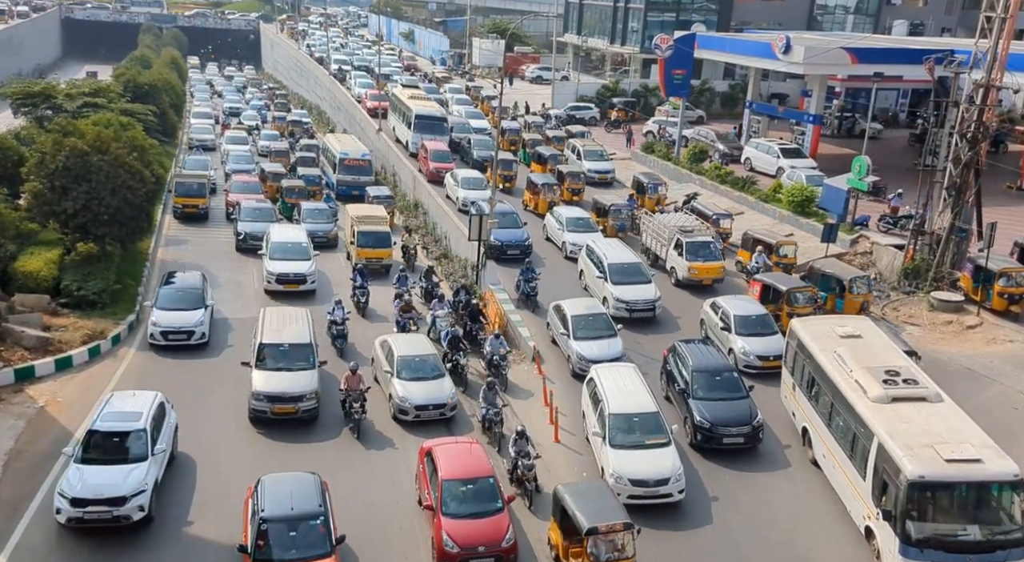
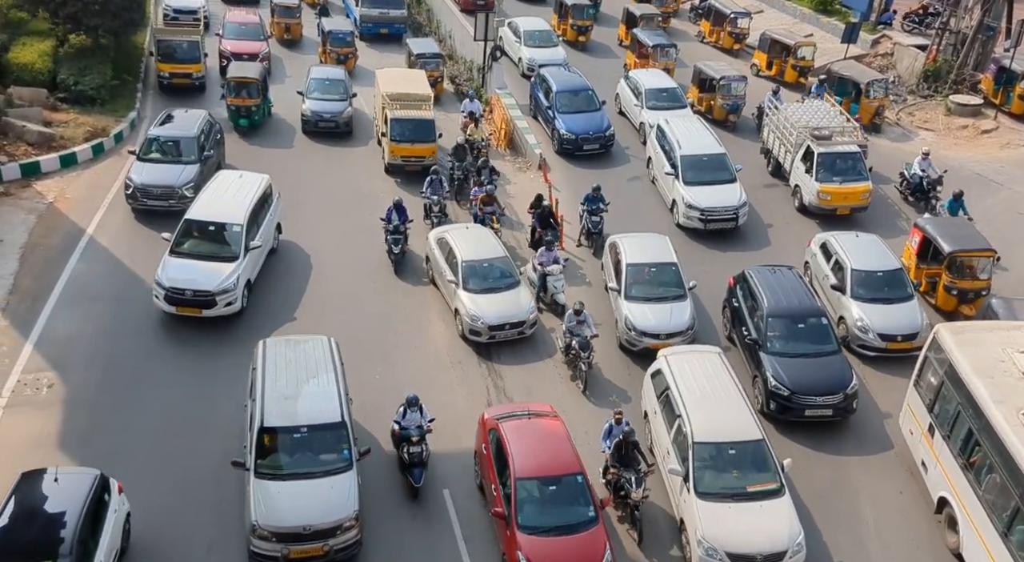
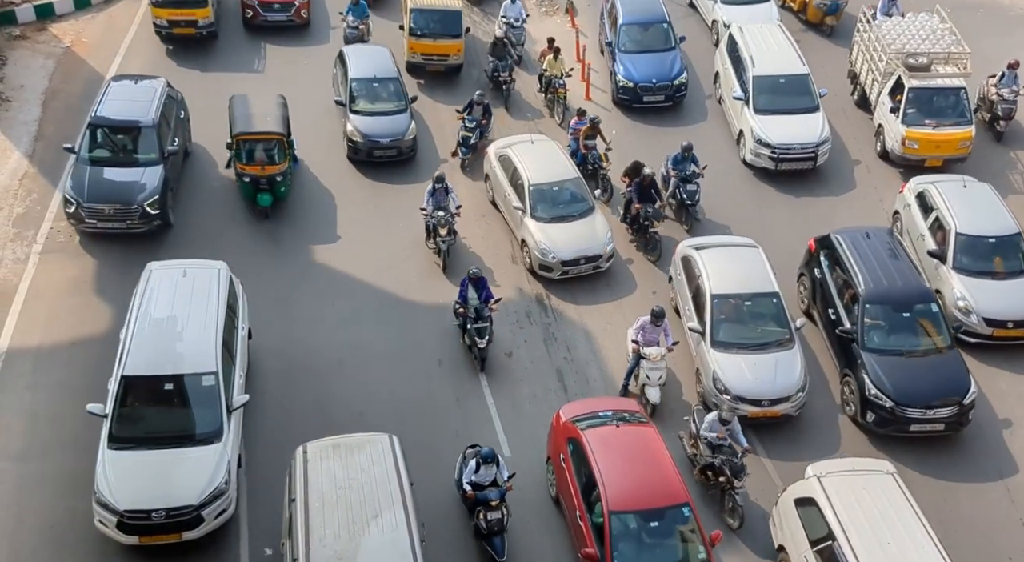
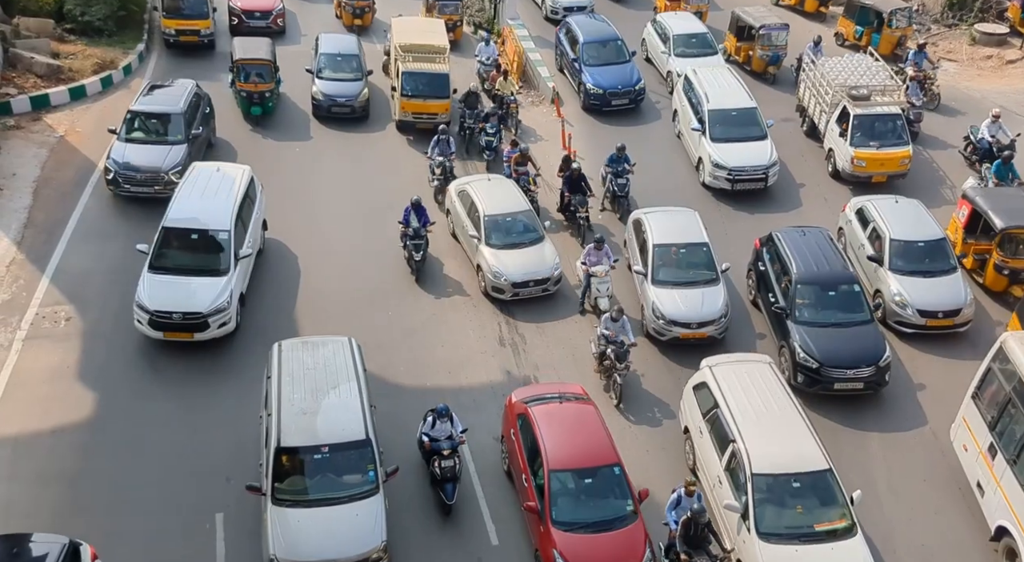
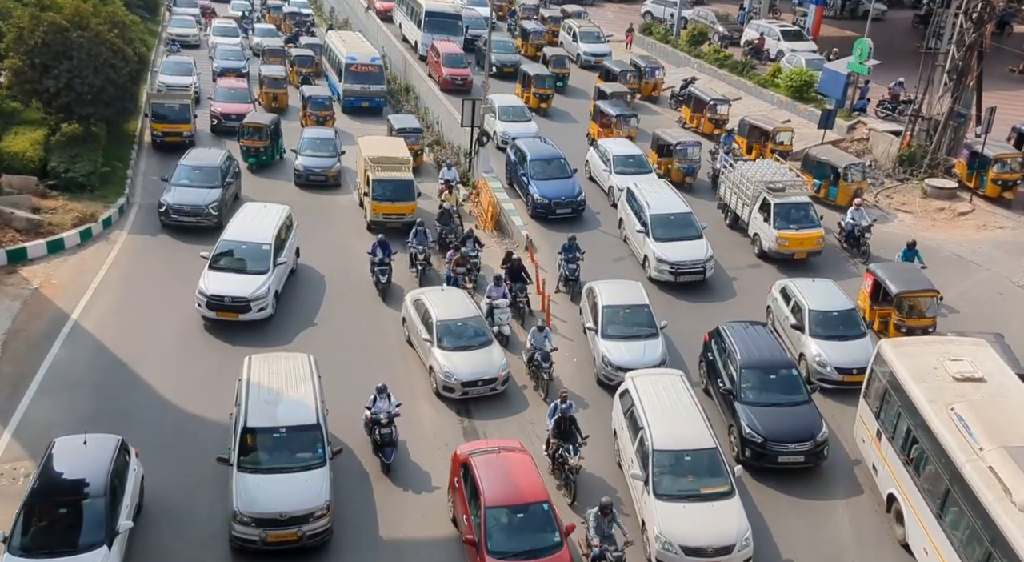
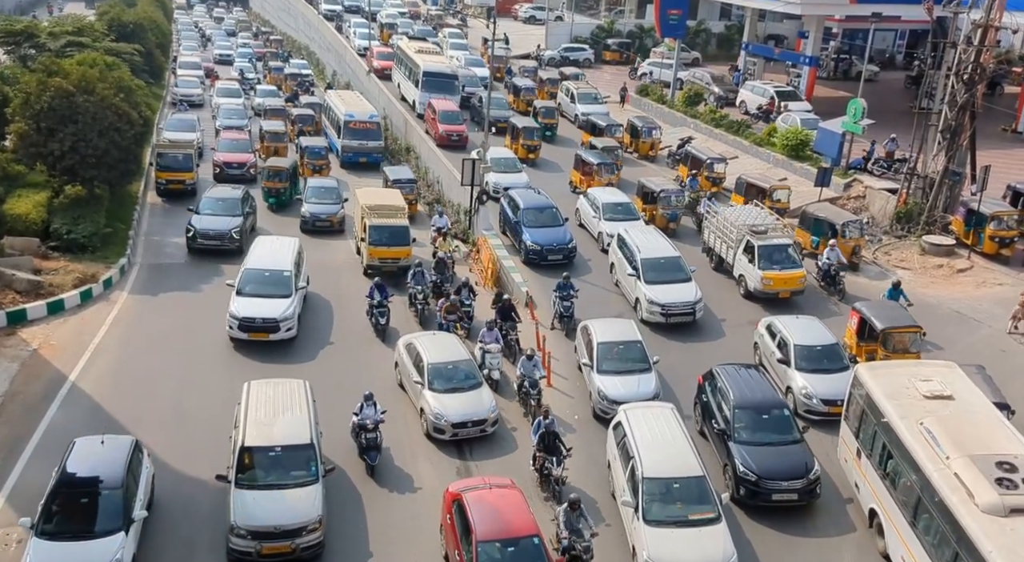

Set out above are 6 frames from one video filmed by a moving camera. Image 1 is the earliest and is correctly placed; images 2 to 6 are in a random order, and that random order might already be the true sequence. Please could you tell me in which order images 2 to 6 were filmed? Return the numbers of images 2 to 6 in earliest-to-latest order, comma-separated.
6, 5, 2, 4, 3
